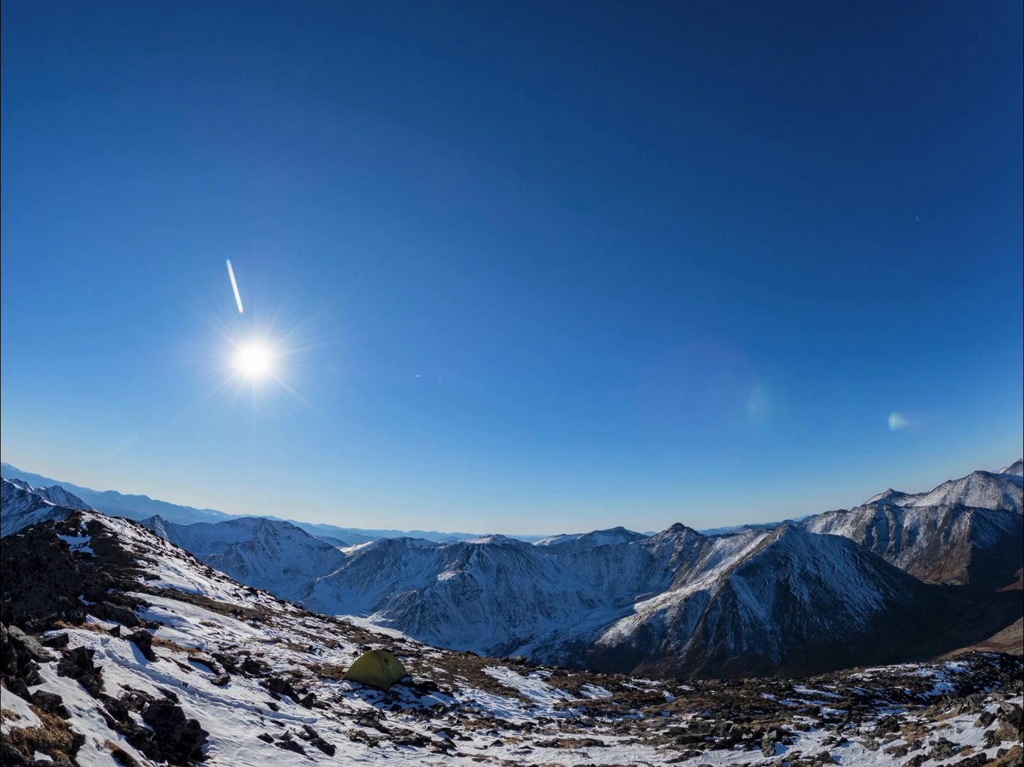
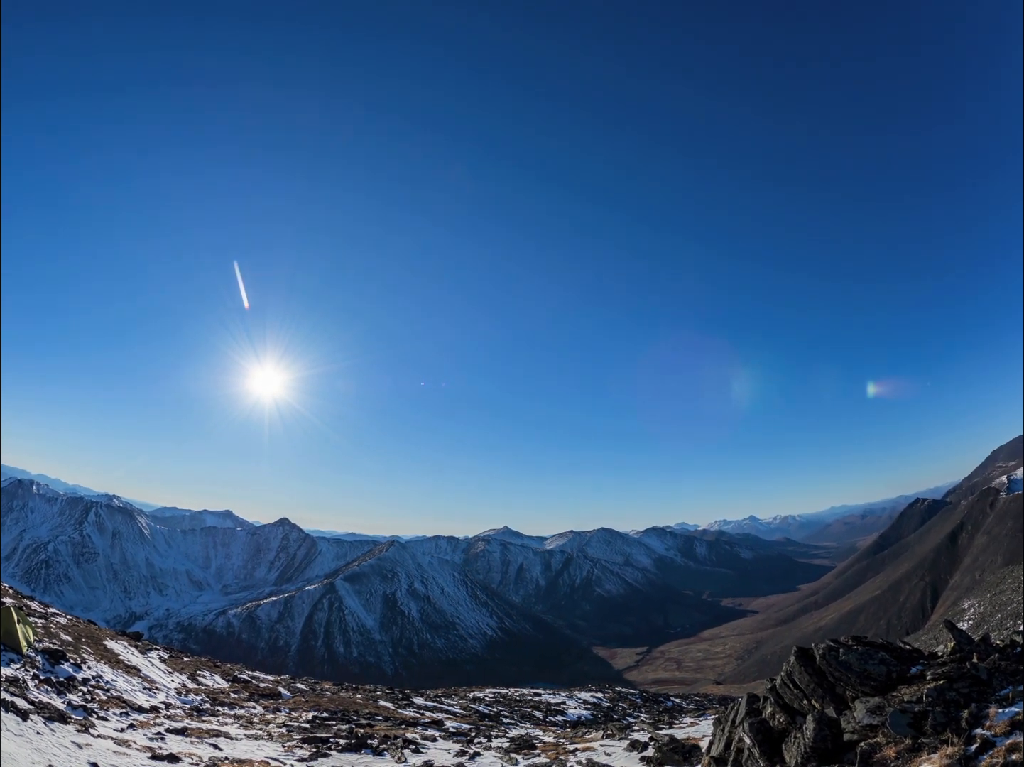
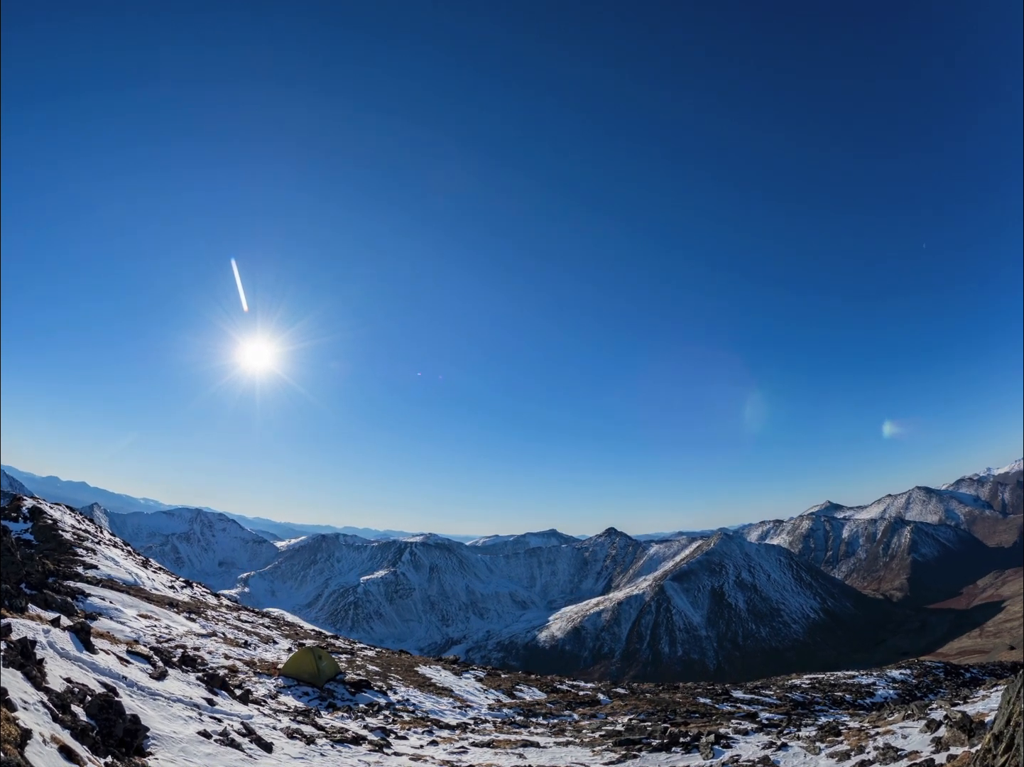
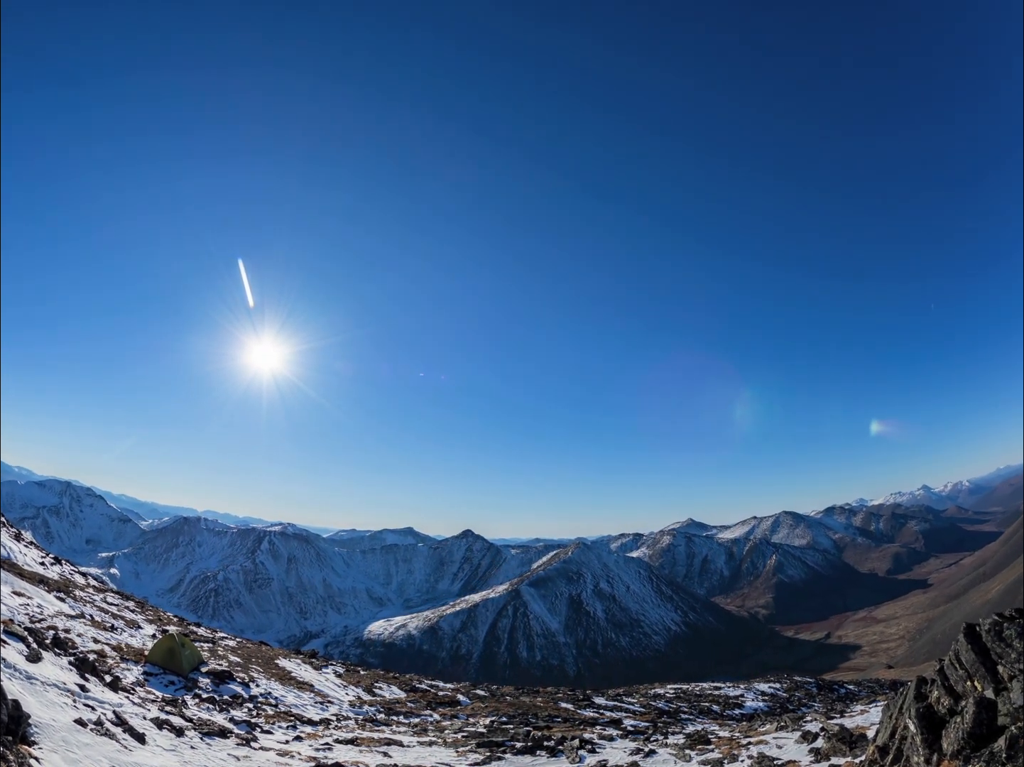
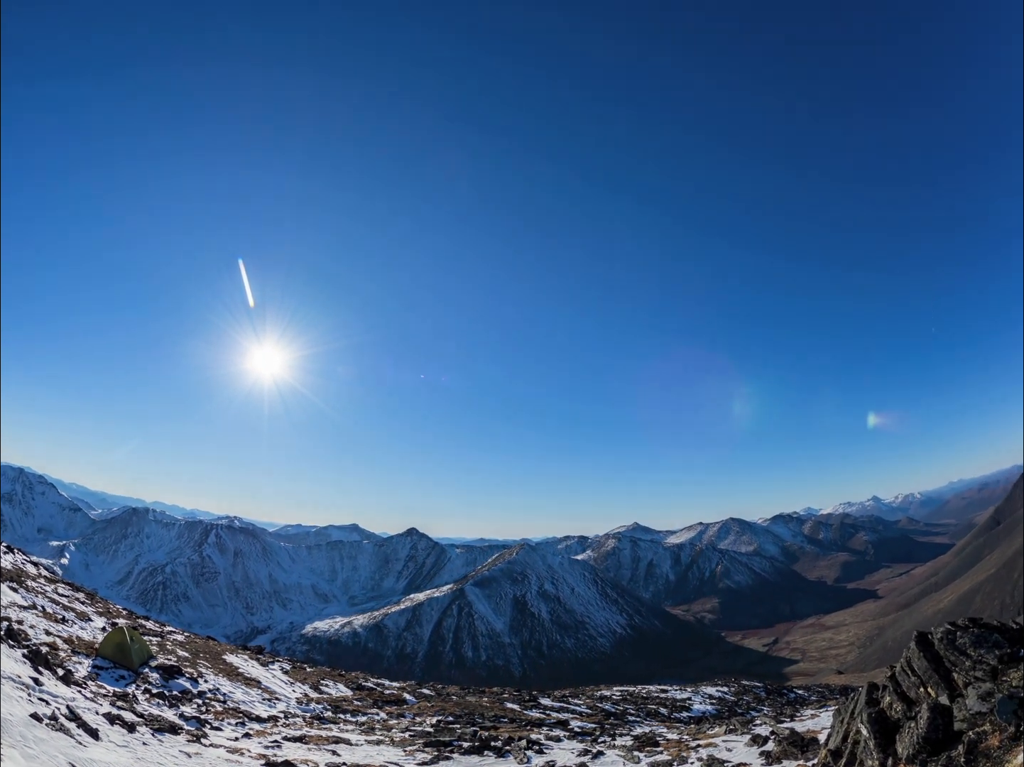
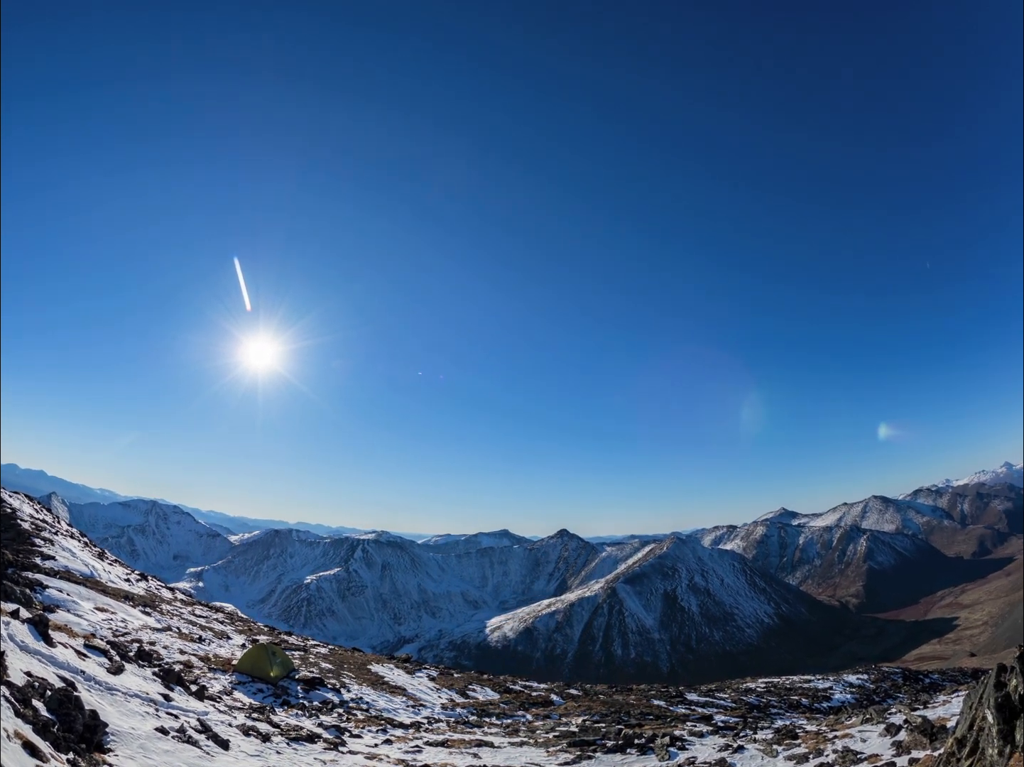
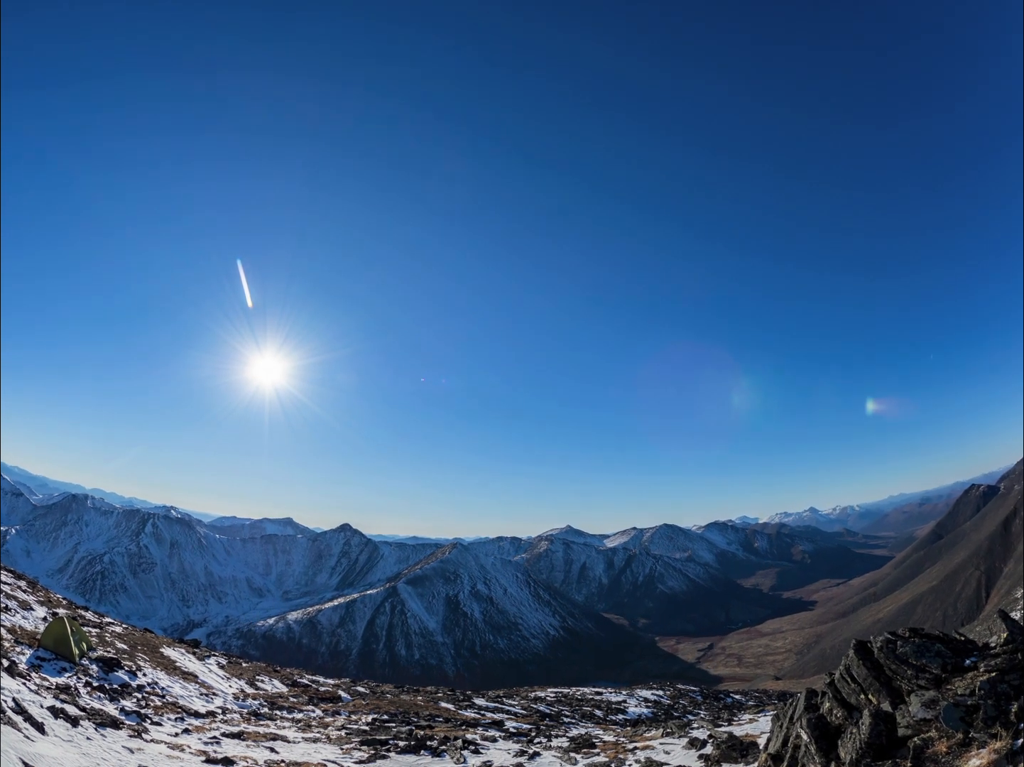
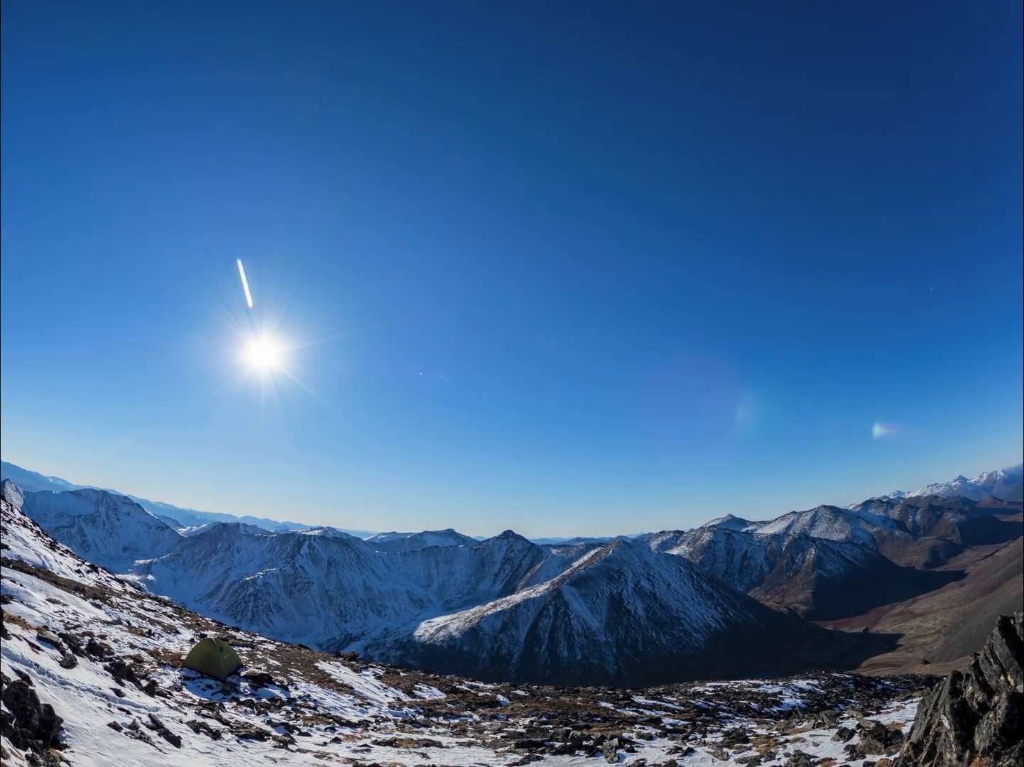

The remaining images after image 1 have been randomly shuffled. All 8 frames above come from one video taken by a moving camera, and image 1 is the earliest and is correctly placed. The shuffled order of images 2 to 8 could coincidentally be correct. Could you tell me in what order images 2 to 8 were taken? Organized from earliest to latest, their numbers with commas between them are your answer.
3, 6, 8, 4, 5, 7, 2
